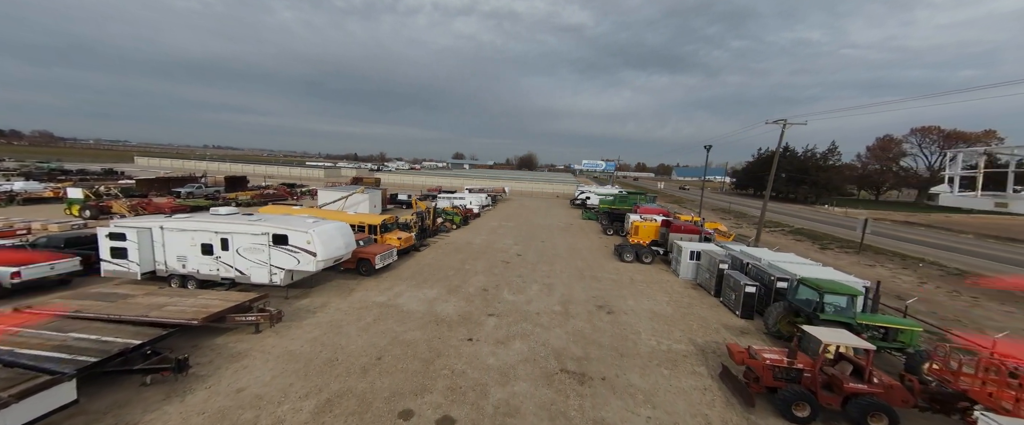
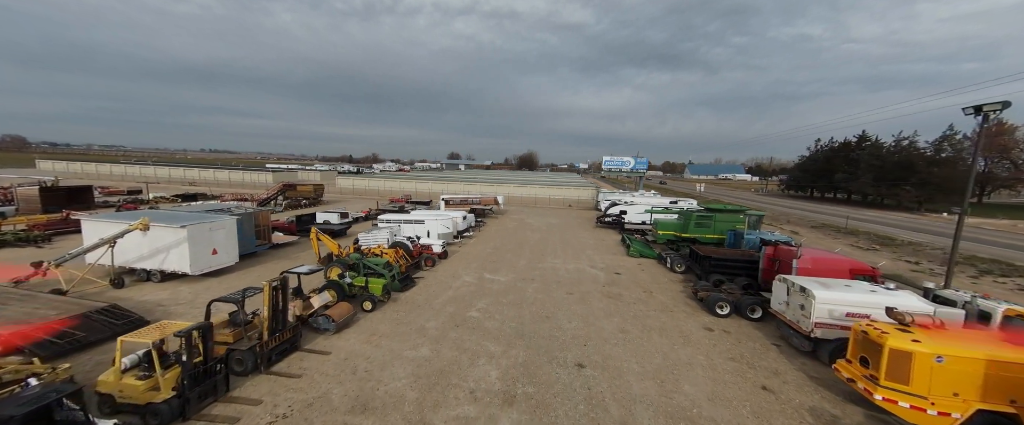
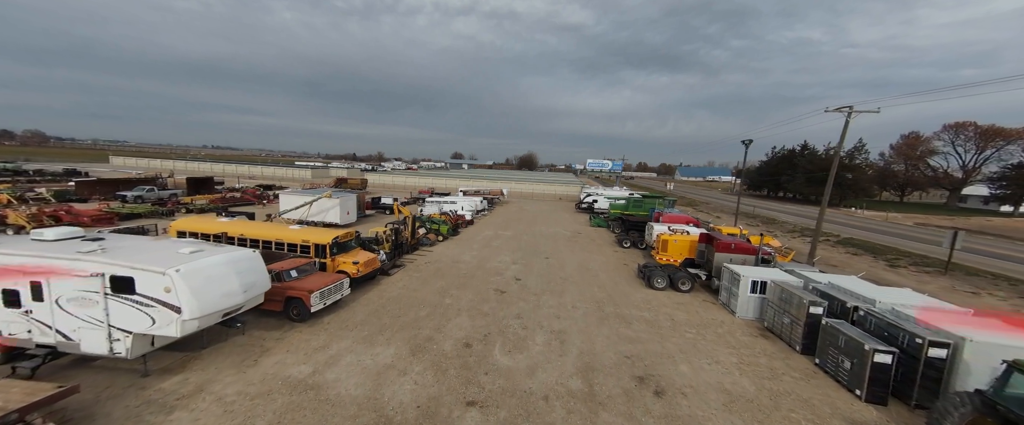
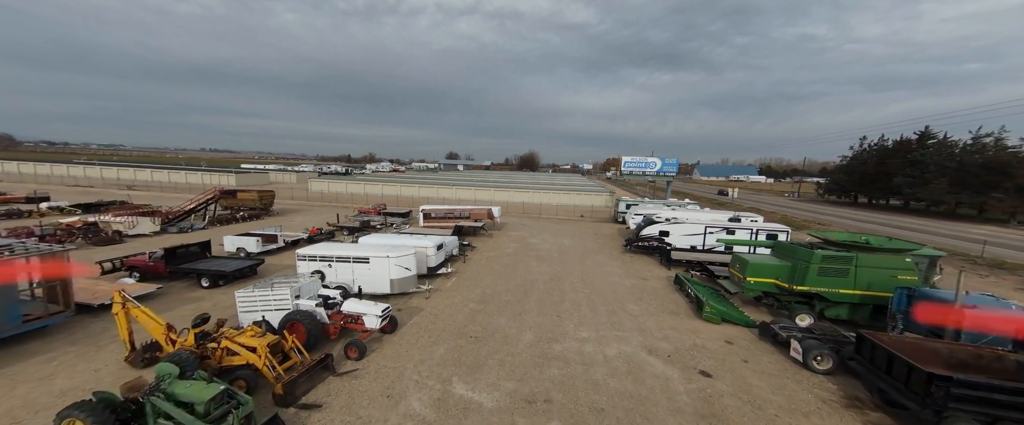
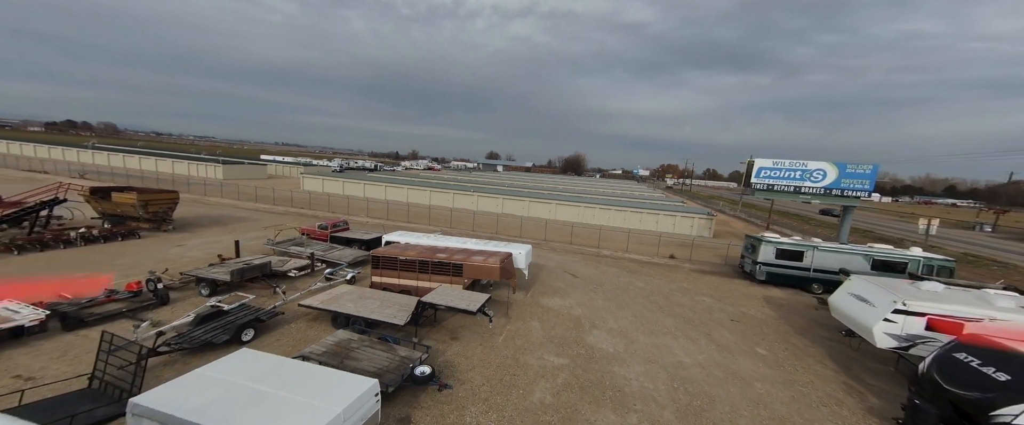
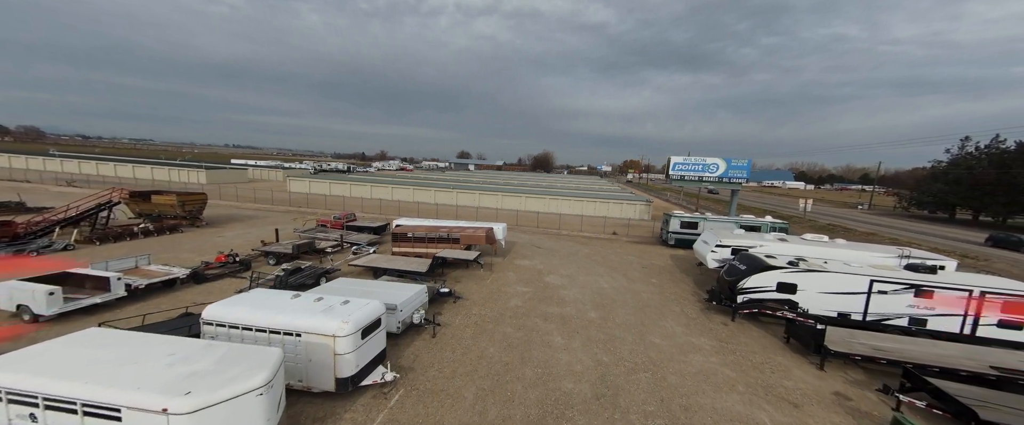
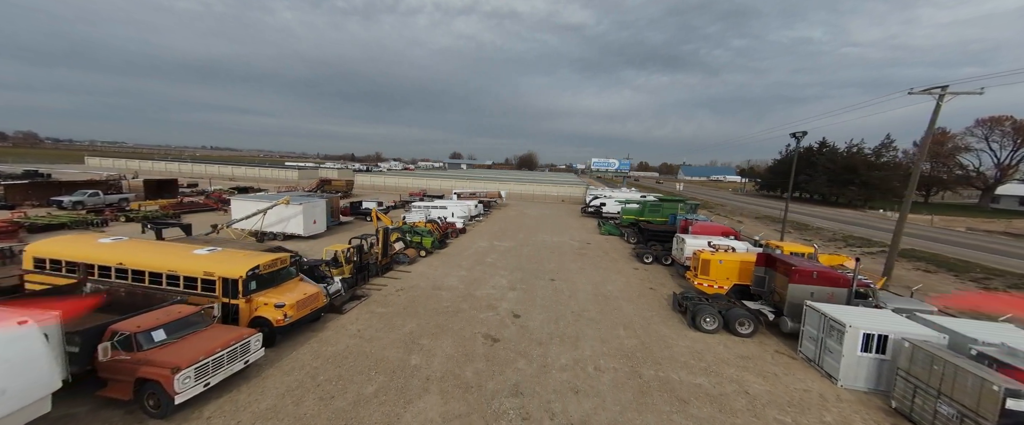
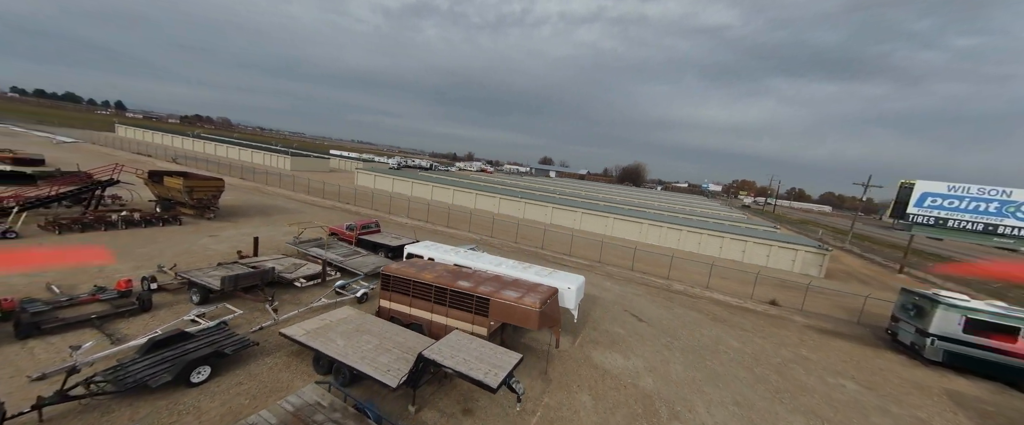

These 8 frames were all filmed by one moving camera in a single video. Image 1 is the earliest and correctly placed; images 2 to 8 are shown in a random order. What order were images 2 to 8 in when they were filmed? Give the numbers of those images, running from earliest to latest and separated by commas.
3, 7, 2, 4, 6, 5, 8
